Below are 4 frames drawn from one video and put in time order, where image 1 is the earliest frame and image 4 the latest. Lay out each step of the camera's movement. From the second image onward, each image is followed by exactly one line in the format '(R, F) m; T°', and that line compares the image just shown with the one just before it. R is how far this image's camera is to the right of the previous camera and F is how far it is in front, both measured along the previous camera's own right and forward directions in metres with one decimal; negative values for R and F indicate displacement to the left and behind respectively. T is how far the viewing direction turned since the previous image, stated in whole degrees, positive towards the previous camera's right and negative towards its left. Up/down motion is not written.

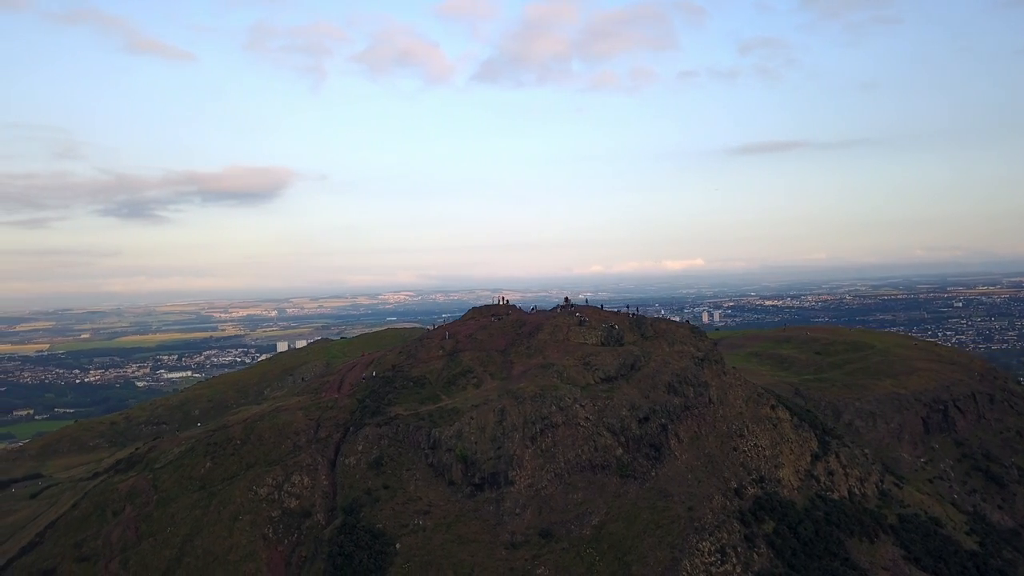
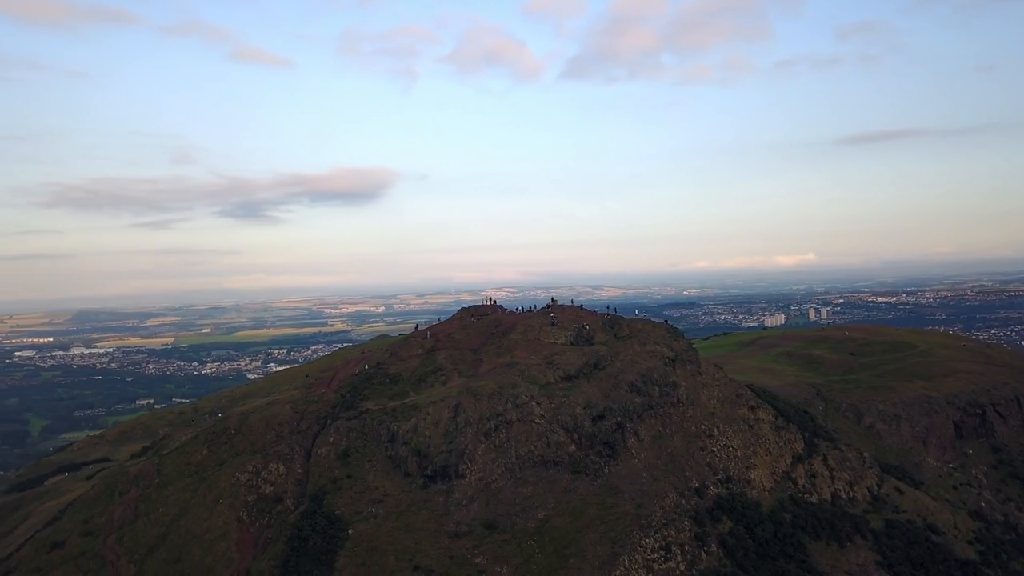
(+7.4, -1.3) m; -7°
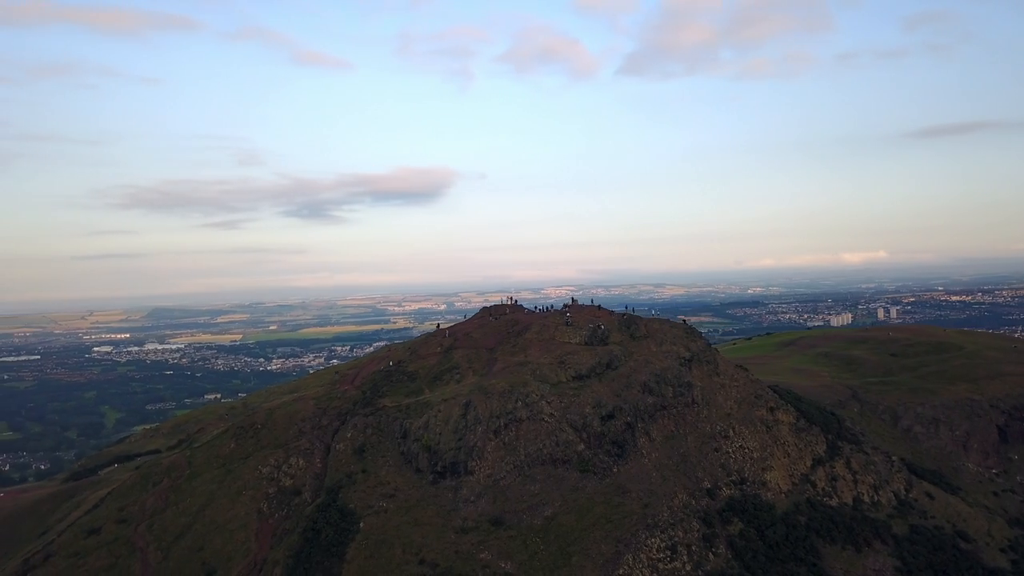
(+2.6, -0.5) m; -4°
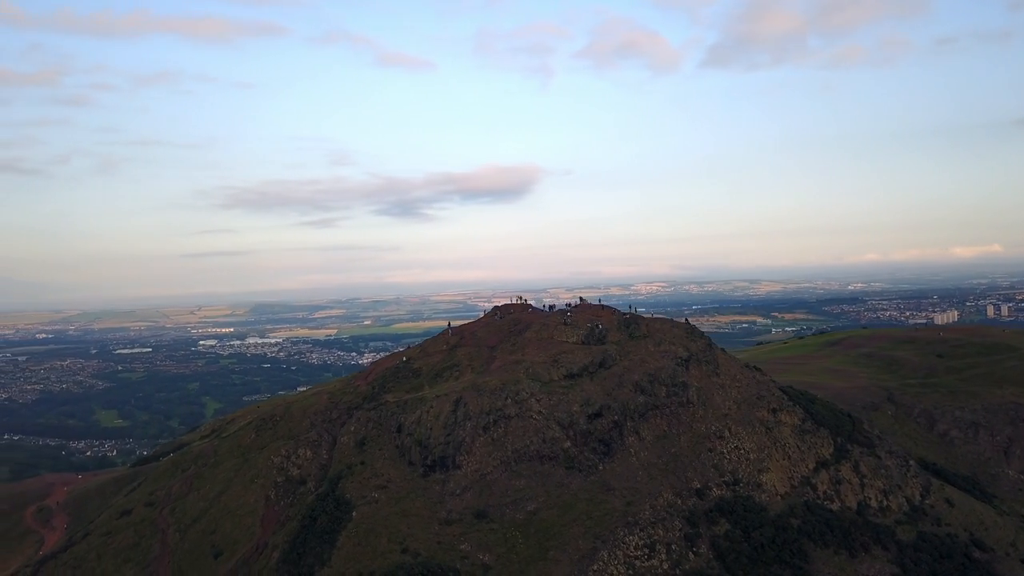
(+5.3, -0.8) m; -6°
